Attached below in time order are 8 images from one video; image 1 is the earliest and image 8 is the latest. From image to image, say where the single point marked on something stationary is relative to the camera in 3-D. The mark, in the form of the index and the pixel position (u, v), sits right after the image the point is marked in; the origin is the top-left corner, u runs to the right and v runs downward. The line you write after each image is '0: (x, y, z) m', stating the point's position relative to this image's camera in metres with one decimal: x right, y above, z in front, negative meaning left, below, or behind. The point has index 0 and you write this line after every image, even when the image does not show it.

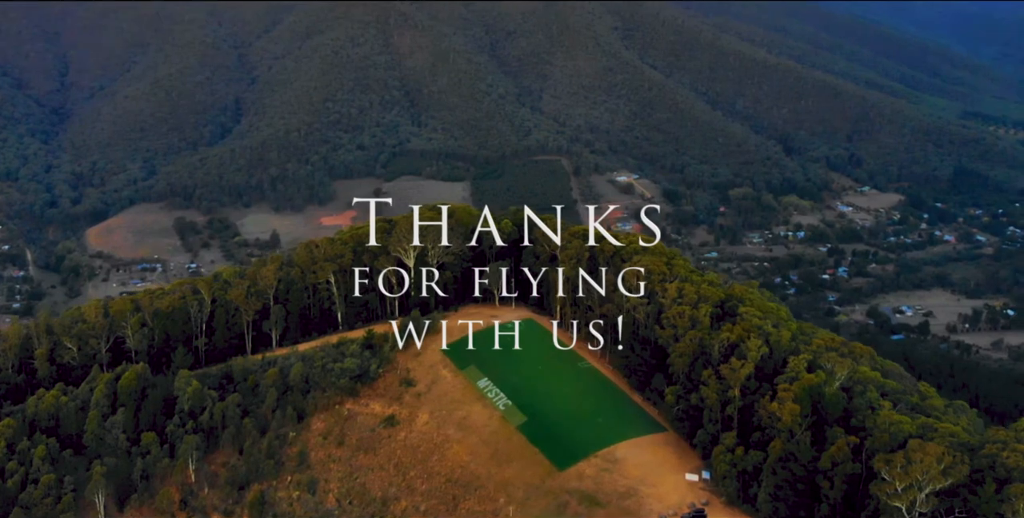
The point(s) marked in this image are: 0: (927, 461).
0: (+7.8, -3.8, +19.3) m
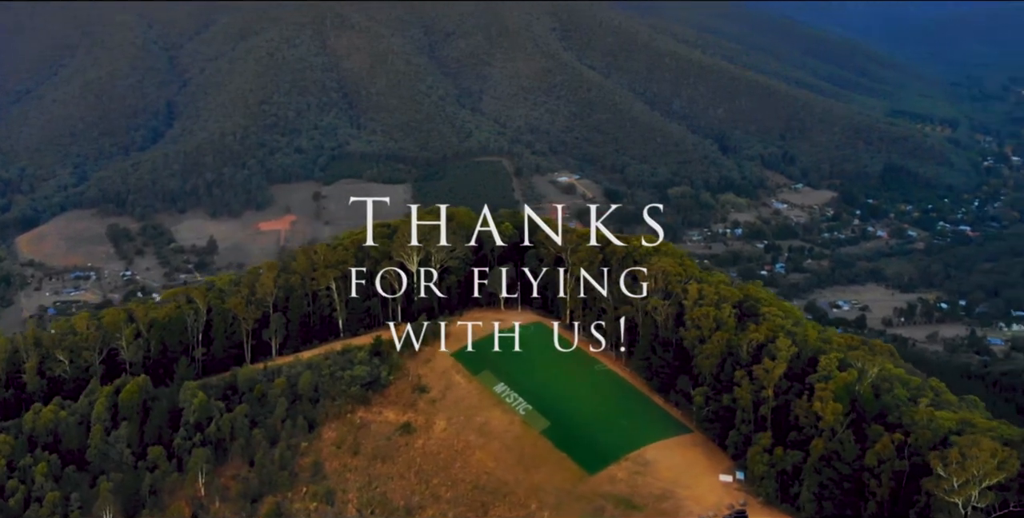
0: (+8.9, -3.8, +19.5) m
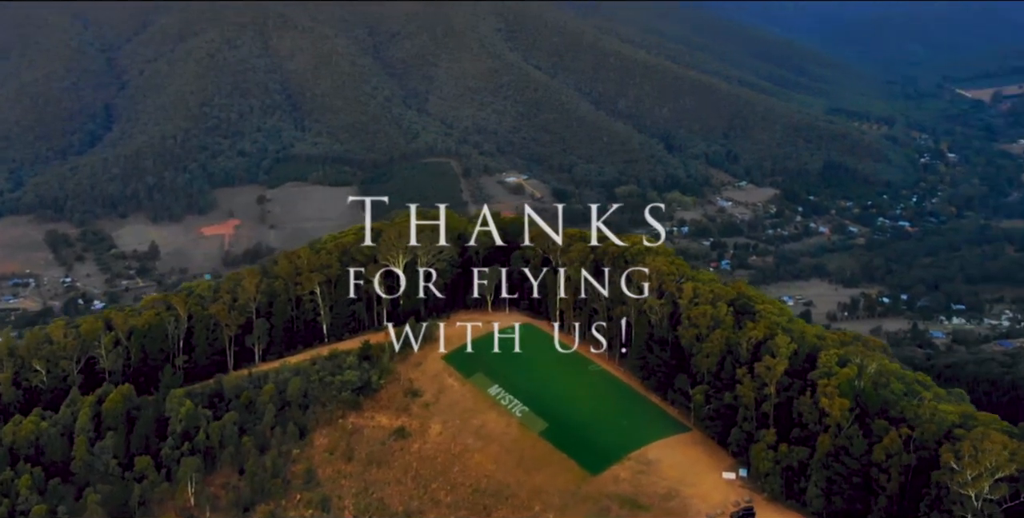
0: (+9.3, -3.7, +19.9) m
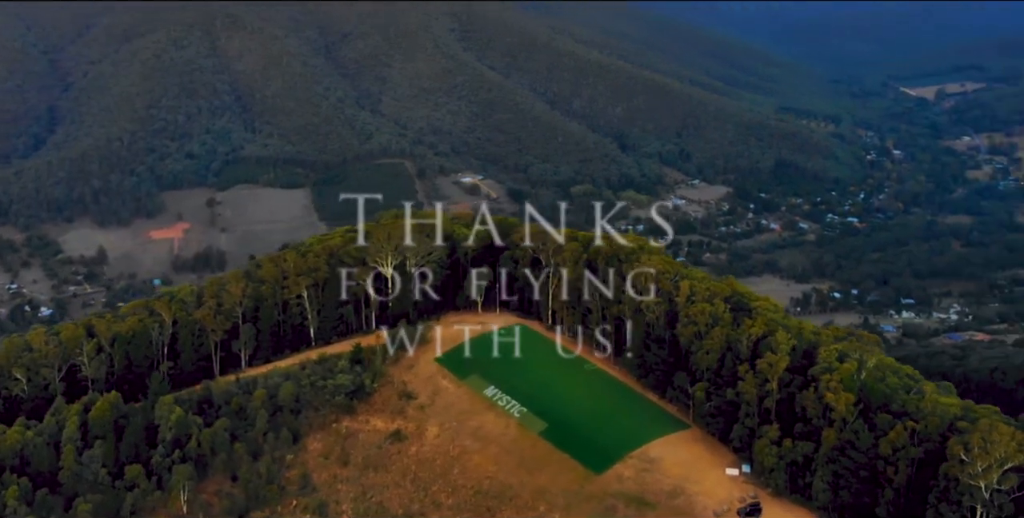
0: (+9.6, -3.6, +20.2) m
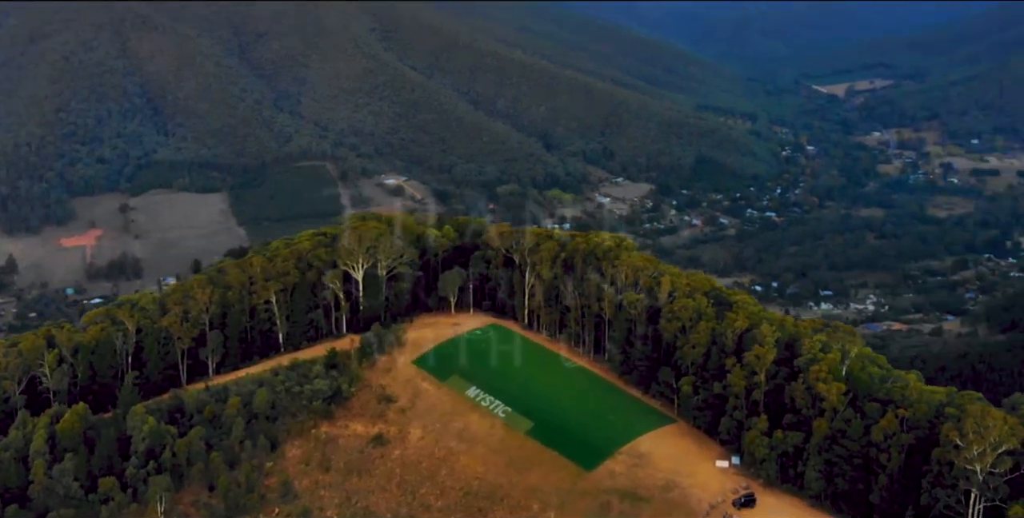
0: (+9.8, -3.4, +20.9) m
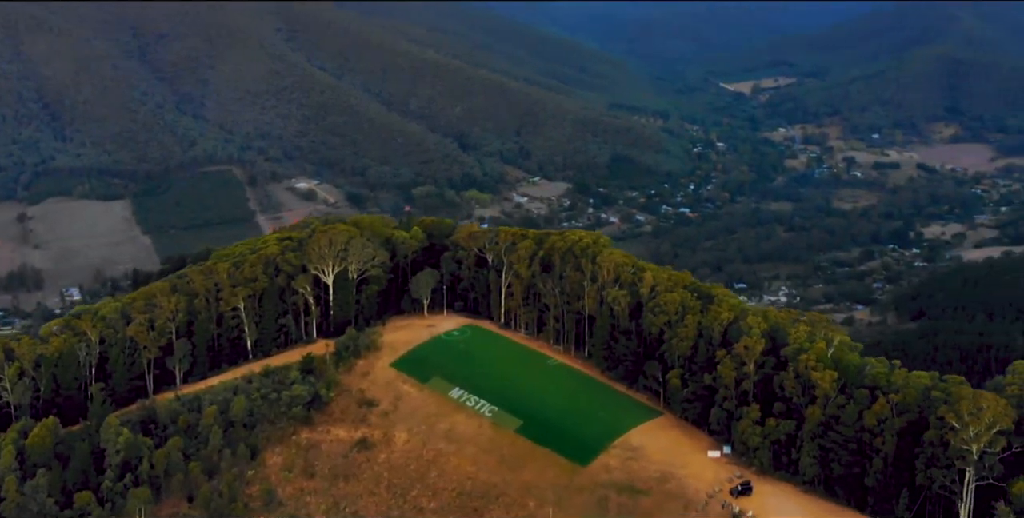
0: (+10.0, -3.1, +21.8) m
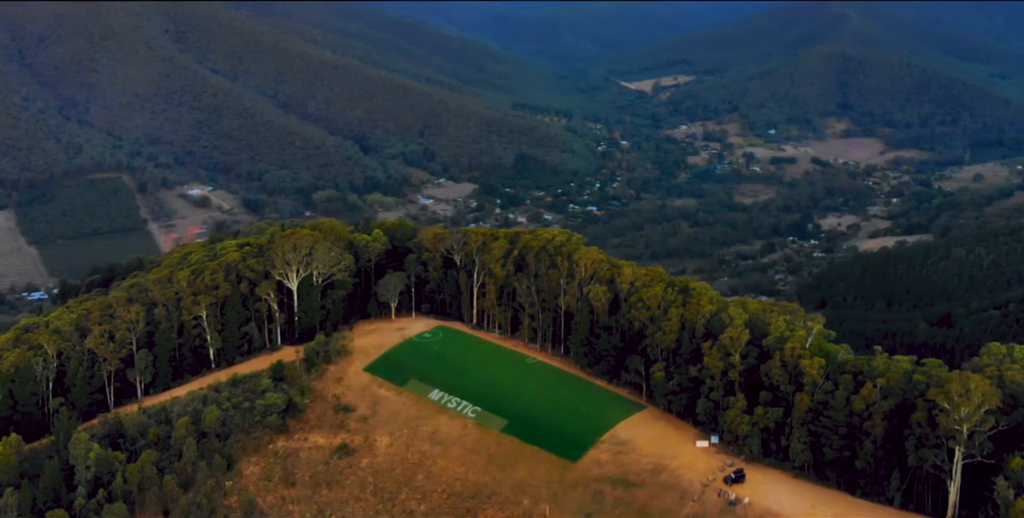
0: (+10.1, -2.8, +22.7) m
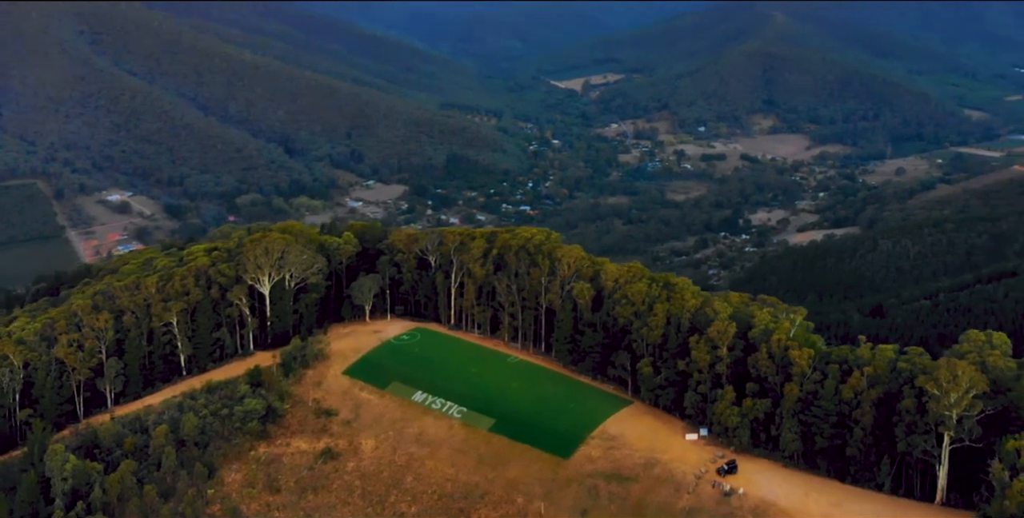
0: (+10.1, -2.6, +23.3) m
